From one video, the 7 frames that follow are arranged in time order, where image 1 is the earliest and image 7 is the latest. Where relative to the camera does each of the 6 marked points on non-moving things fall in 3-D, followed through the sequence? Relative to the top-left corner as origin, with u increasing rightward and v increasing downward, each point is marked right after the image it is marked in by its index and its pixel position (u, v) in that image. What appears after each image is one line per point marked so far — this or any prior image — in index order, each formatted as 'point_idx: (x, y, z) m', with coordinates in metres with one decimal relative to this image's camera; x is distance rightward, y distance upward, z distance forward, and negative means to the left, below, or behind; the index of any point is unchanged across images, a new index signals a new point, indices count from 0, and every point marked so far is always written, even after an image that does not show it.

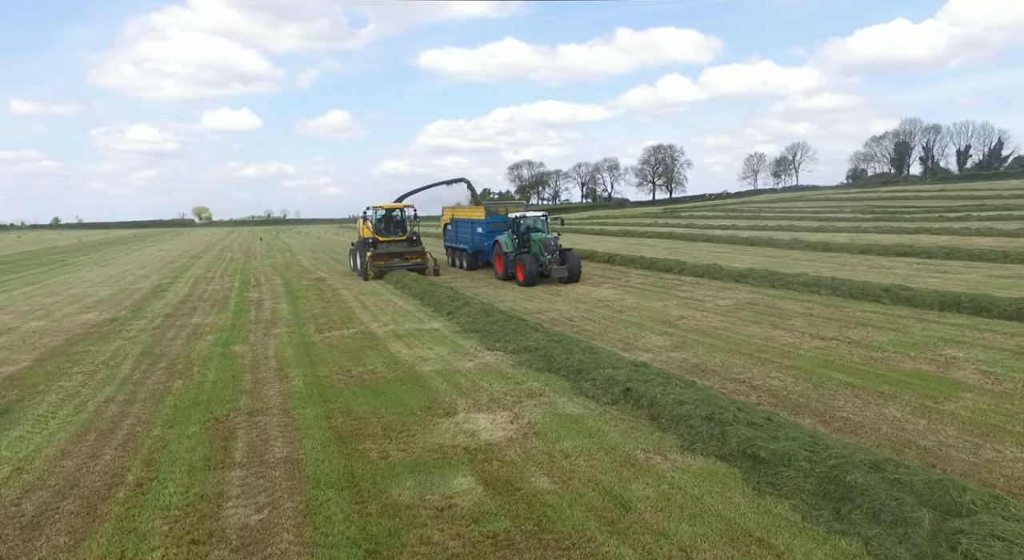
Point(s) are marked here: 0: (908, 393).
0: (+4.2, -1.2, +6.6) m
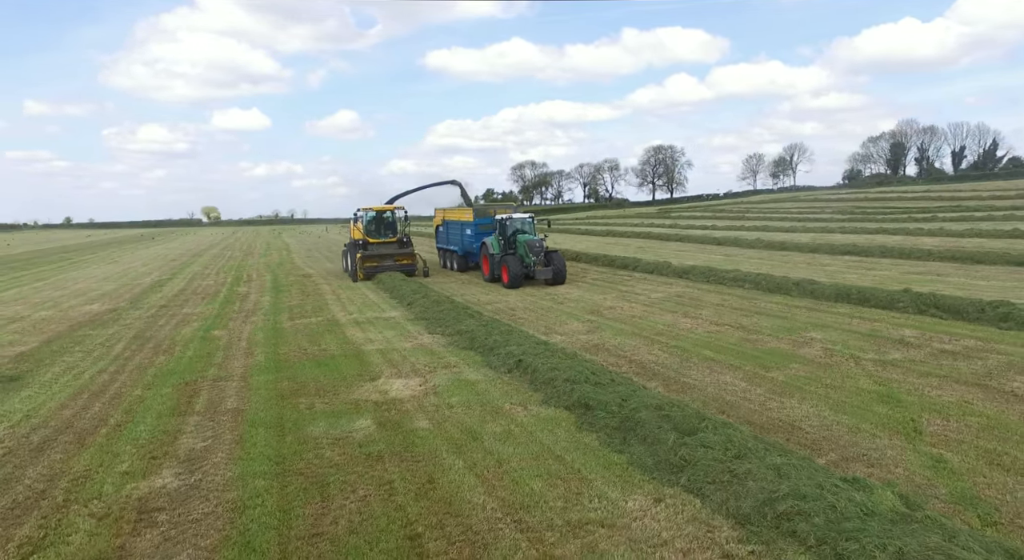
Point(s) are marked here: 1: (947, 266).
0: (+3.1, -1.1, +8.0) m
1: (+10.9, +0.4, +15.5) m
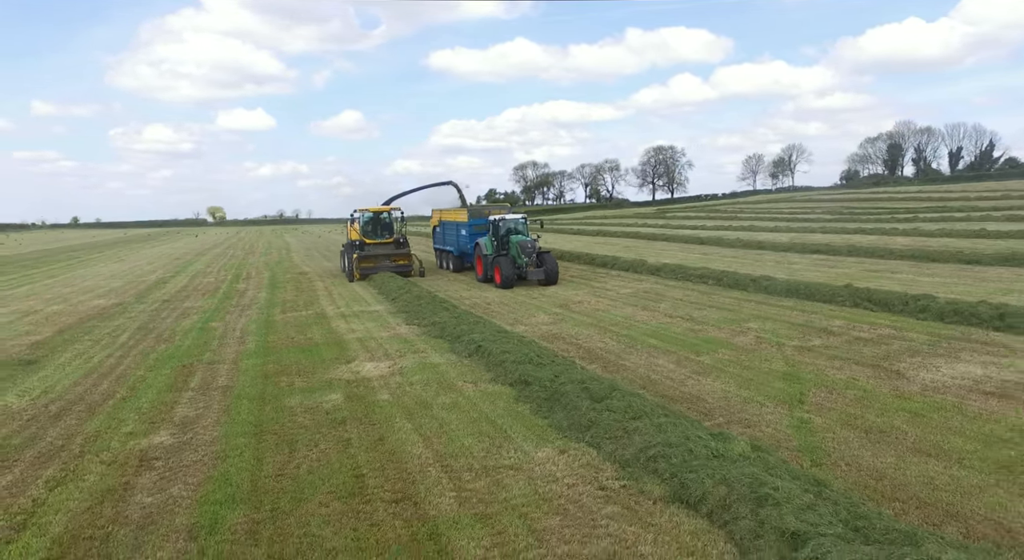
0: (+2.5, -1.0, +9.0) m
1: (+10.4, +0.4, +16.4) m
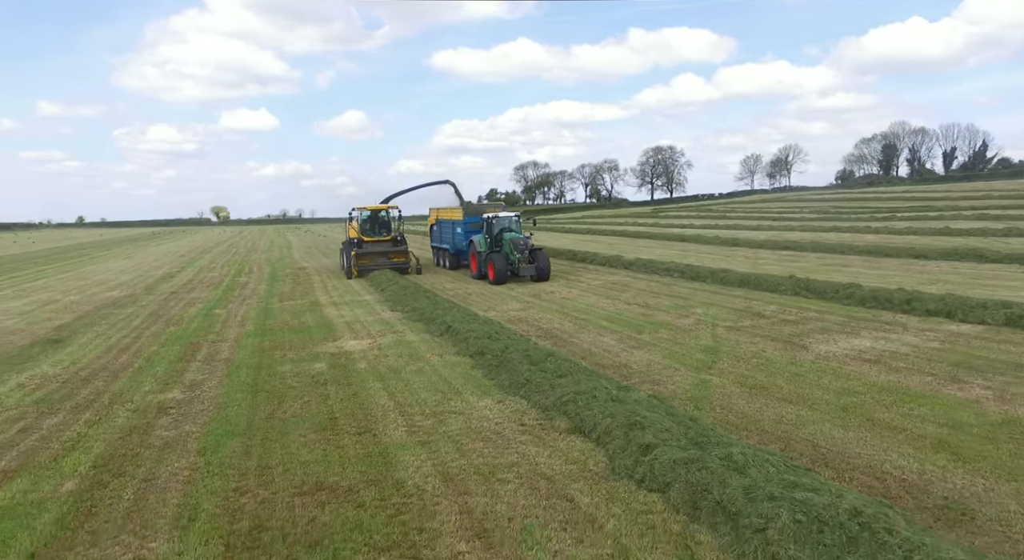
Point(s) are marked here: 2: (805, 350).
0: (+1.9, -0.8, +10.3) m
1: (+9.9, +0.6, +17.6) m
2: (+4.0, -0.9, +8.4) m
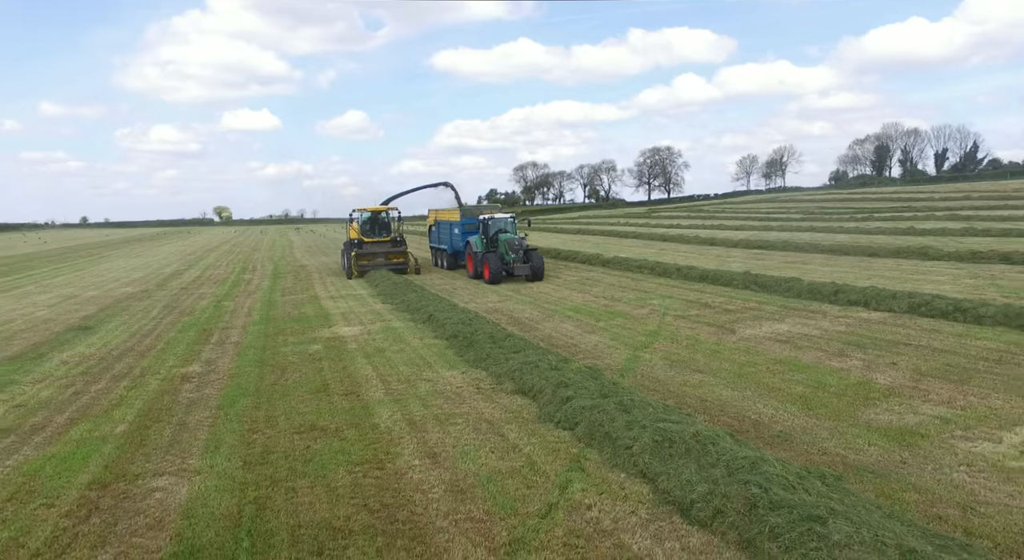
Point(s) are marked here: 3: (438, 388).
0: (+1.5, -0.7, +11.7) m
1: (+9.4, +0.7, +19.0) m
2: (+3.5, -0.8, +9.8) m
3: (-0.9, -1.3, +7.3) m
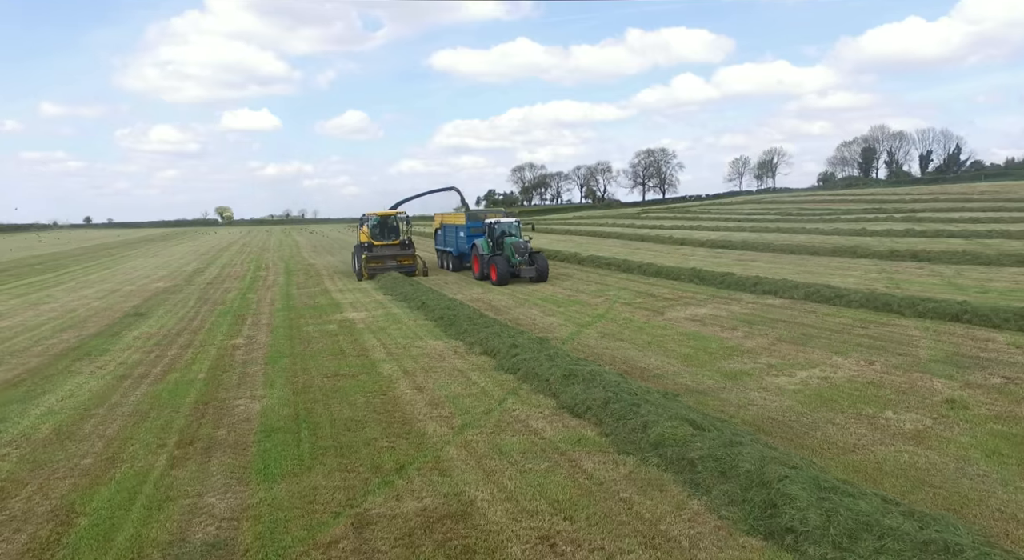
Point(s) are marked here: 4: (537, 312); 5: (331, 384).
0: (+0.9, -0.6, +14.3) m
1: (+8.9, +0.9, +21.6) m
2: (+3.0, -0.7, +12.4) m
3: (-1.4, -1.2, +9.9) m
4: (+0.5, -0.7, +13.1) m
5: (-2.4, -1.4, +8.2) m
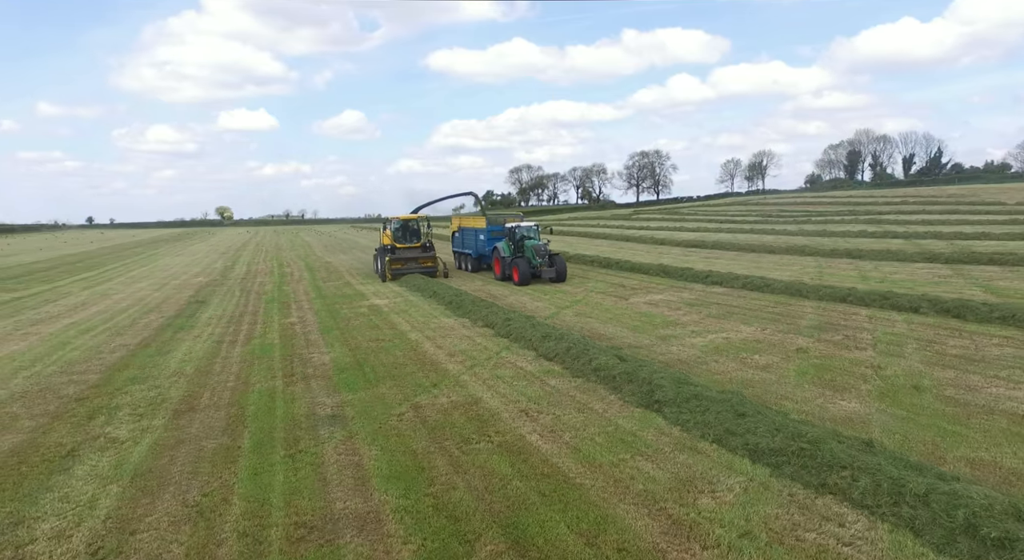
0: (+0.8, -0.4, +17.3) m
1: (+8.7, +1.1, +24.7) m
2: (+2.8, -0.5, +15.4) m
3: (-1.5, -1.0, +12.9) m
4: (+0.4, -0.5, +16.2) m
5: (-2.5, -1.2, +11.2) m
